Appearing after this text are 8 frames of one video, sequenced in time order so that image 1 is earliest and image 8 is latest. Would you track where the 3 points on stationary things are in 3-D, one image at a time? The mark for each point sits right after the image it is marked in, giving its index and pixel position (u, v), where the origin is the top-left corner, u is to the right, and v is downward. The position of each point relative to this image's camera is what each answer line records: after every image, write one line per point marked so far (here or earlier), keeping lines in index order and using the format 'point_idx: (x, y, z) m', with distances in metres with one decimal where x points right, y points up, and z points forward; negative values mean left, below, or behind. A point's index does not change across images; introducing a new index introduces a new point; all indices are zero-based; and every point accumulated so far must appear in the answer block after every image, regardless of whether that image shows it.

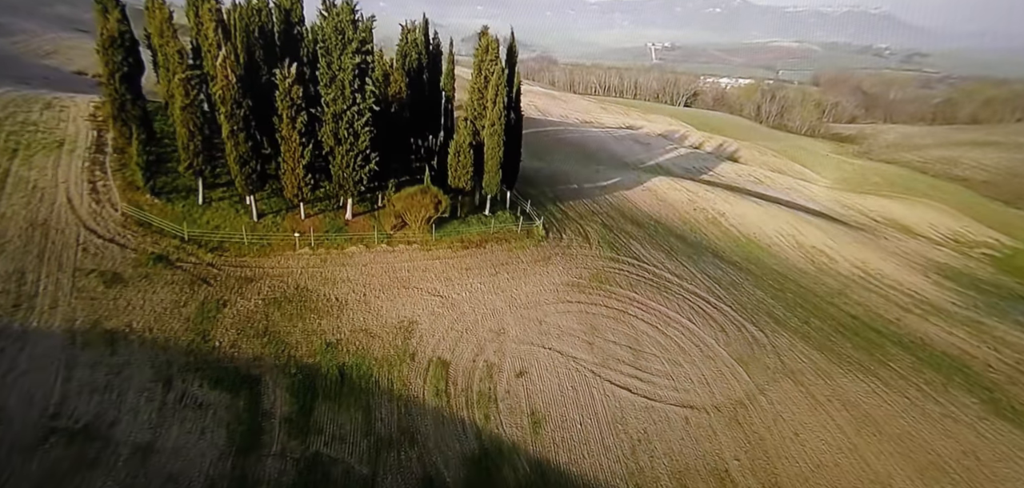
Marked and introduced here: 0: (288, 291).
0: (-6.2, -1.3, +12.9) m
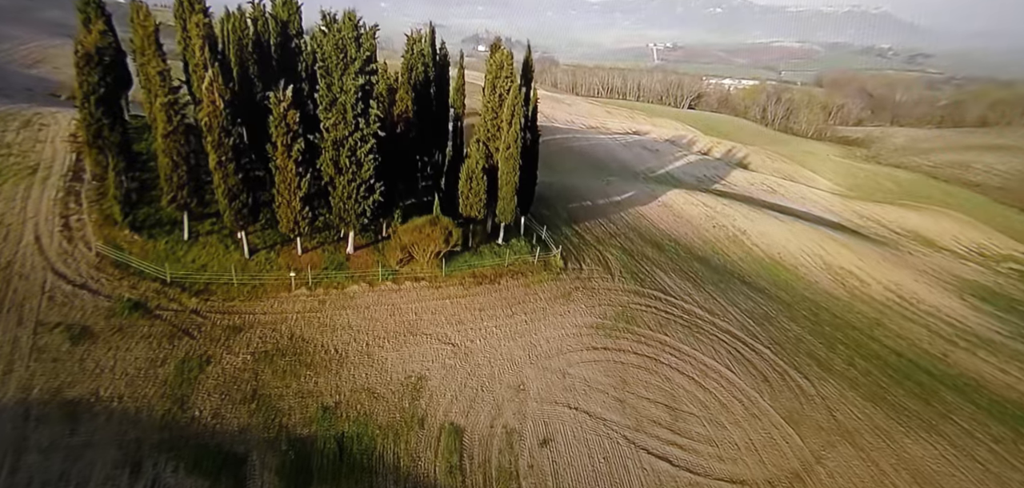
0: (-5.7, -2.4, +11.5) m
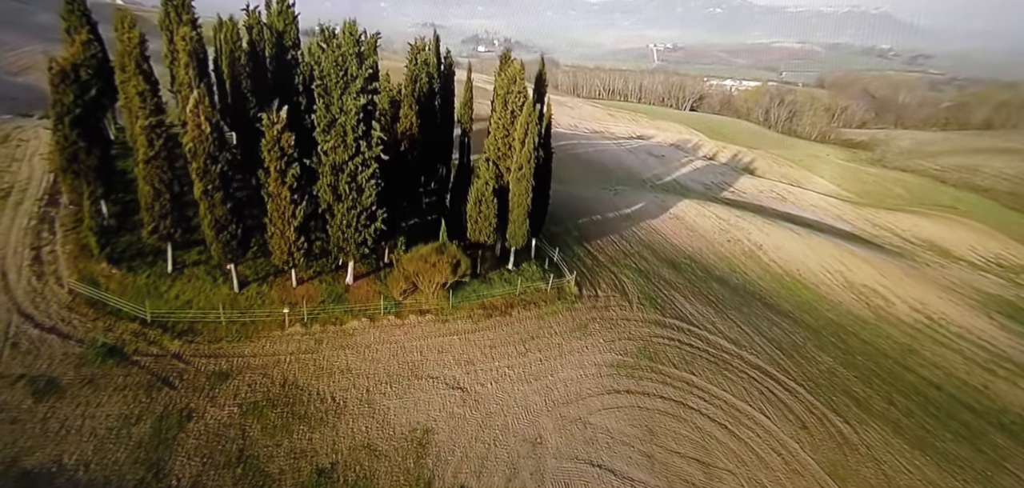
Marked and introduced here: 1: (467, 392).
0: (-5.3, -3.2, +10.4) m
1: (-1.1, -3.5, +11.2) m
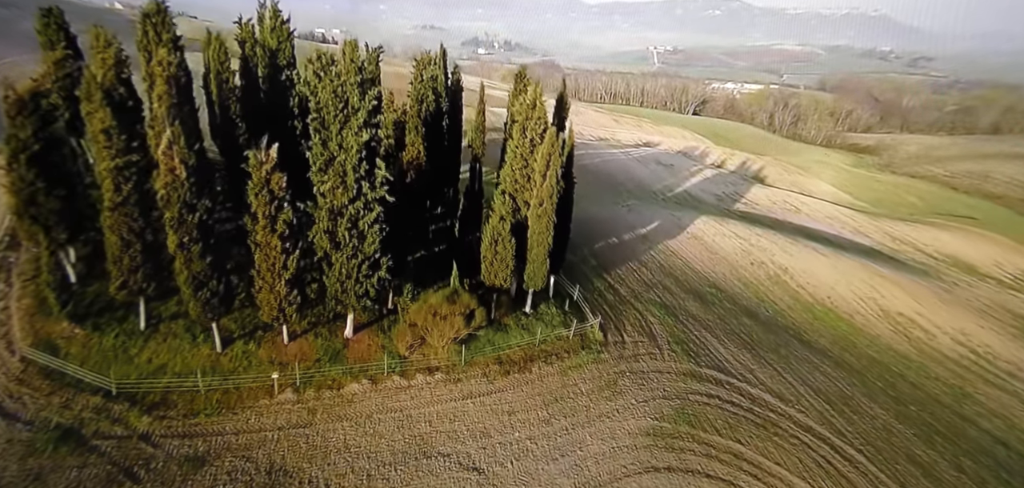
0: (-4.8, -4.4, +8.8) m
1: (-0.6, -4.7, +9.6) m
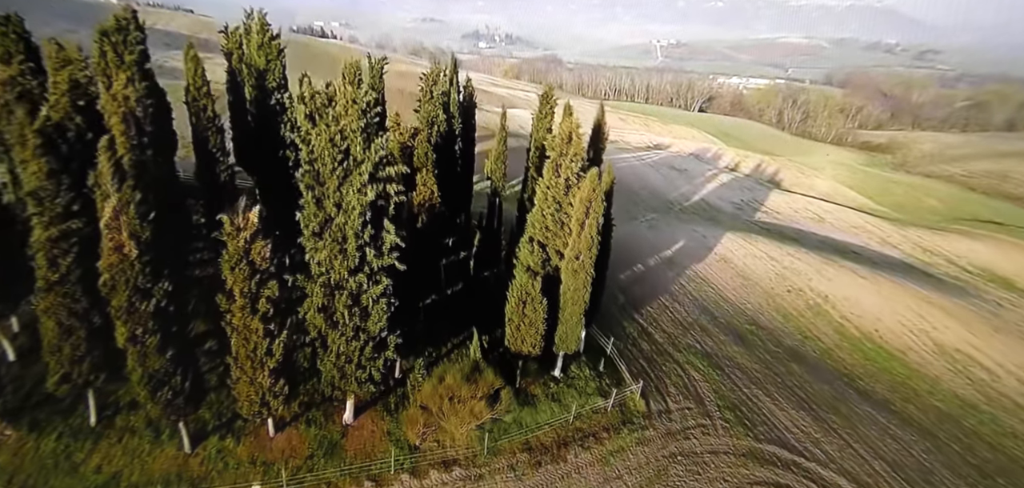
0: (-4.1, -5.8, +6.8) m
1: (+0.1, -6.1, +7.6) m
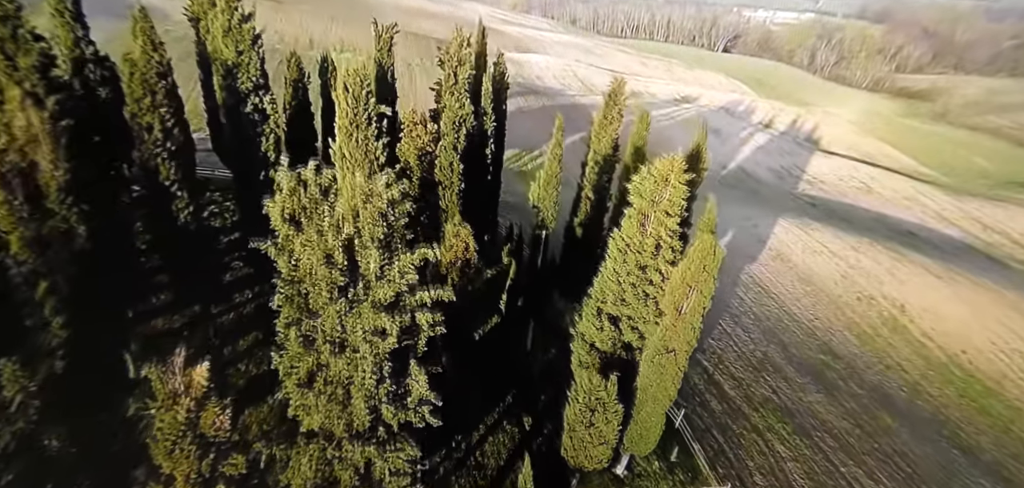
0: (-3.2, -7.7, +4.7) m
1: (+1.0, -7.9, +5.4) m
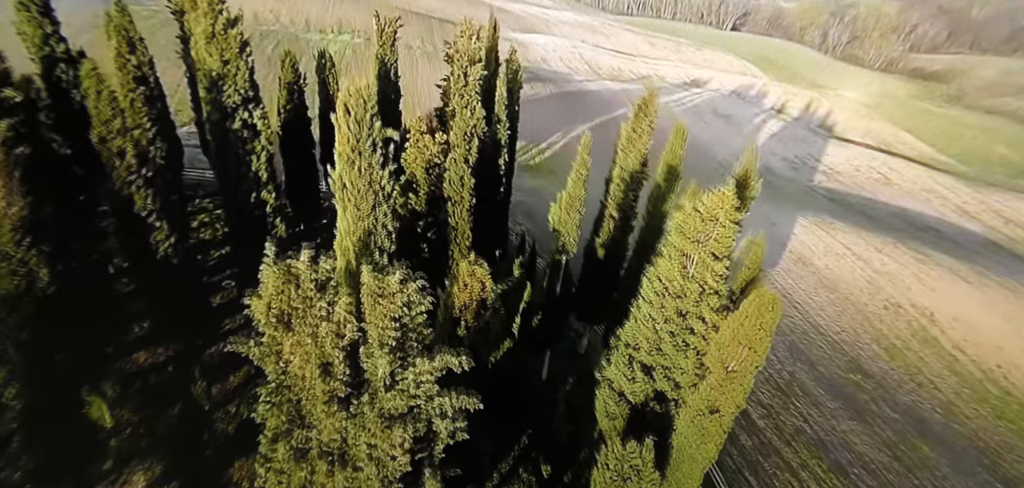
0: (-2.9, -8.5, +4.0) m
1: (+1.4, -8.7, +4.7) m
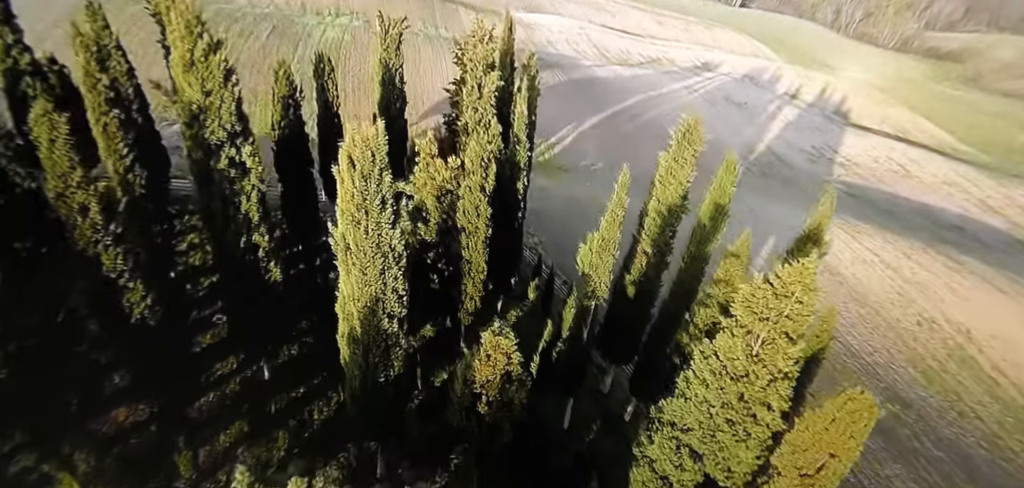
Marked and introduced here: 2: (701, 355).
0: (-2.5, -9.6, +3.2) m
1: (+1.8, -9.8, +4.0) m
2: (+2.5, -1.7, +6.1) m
